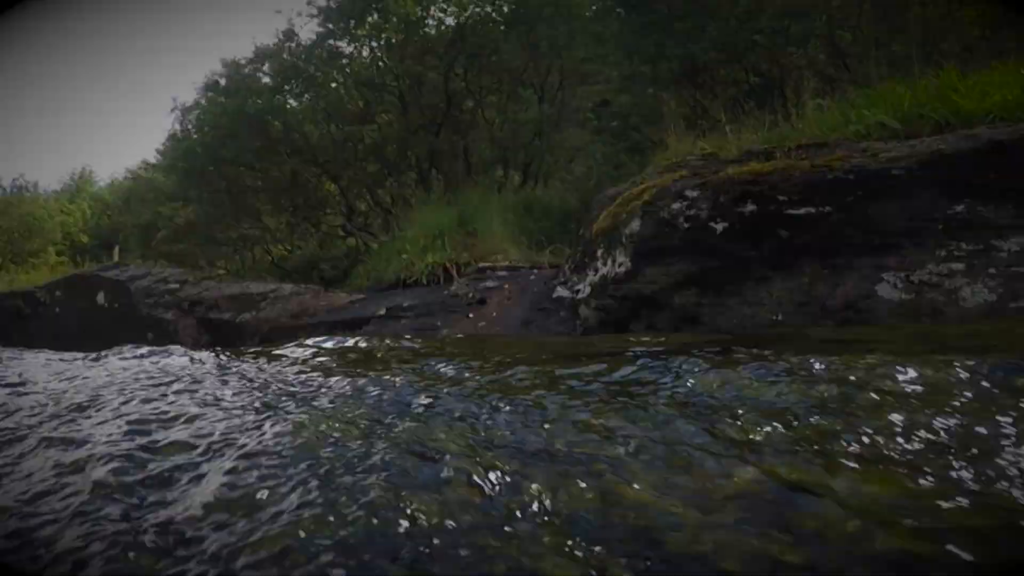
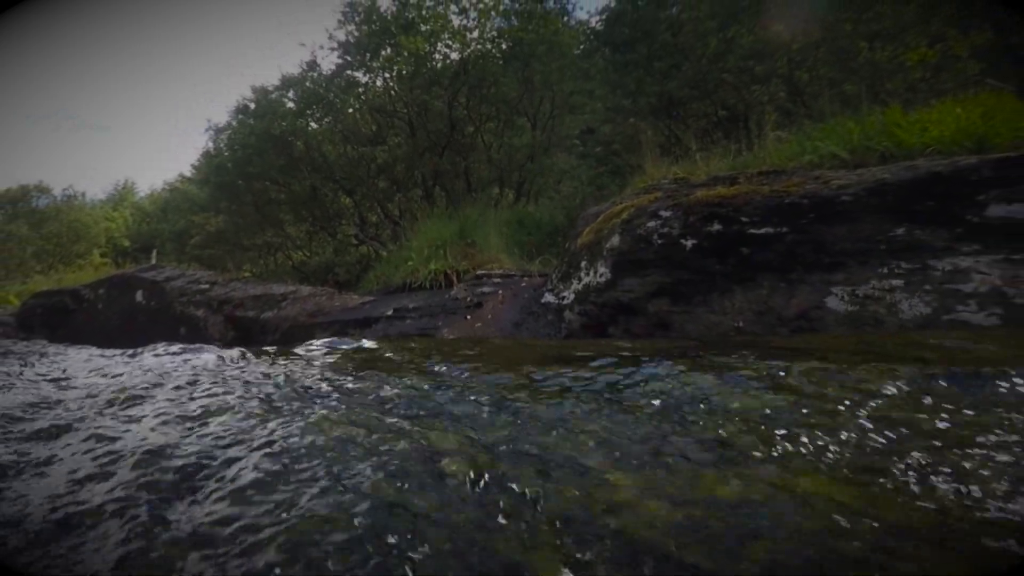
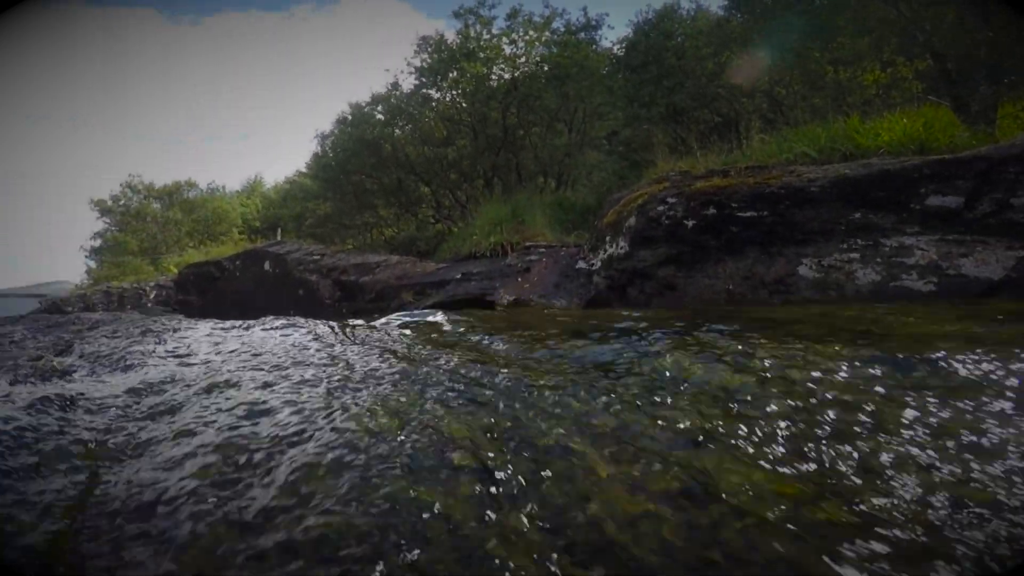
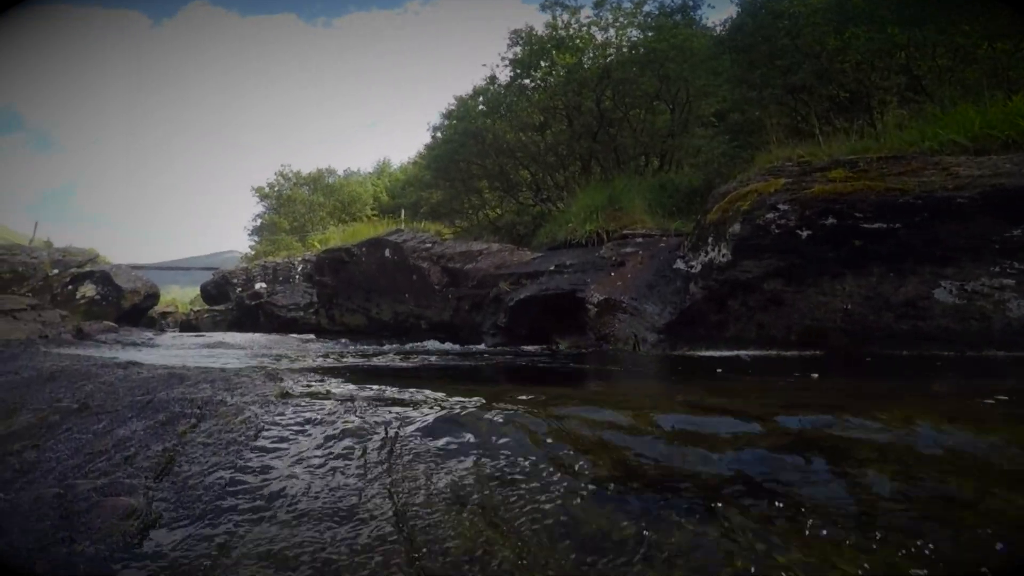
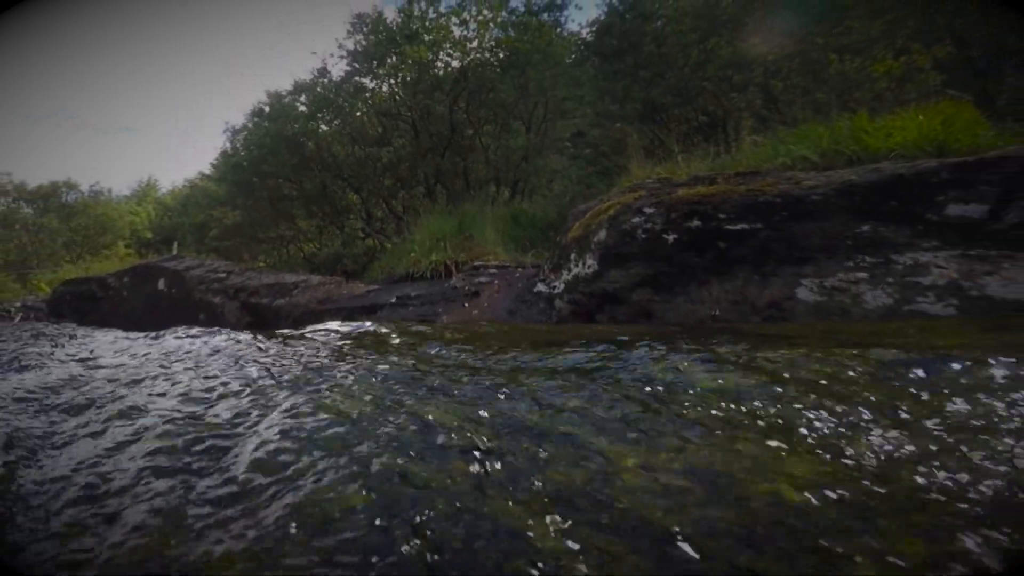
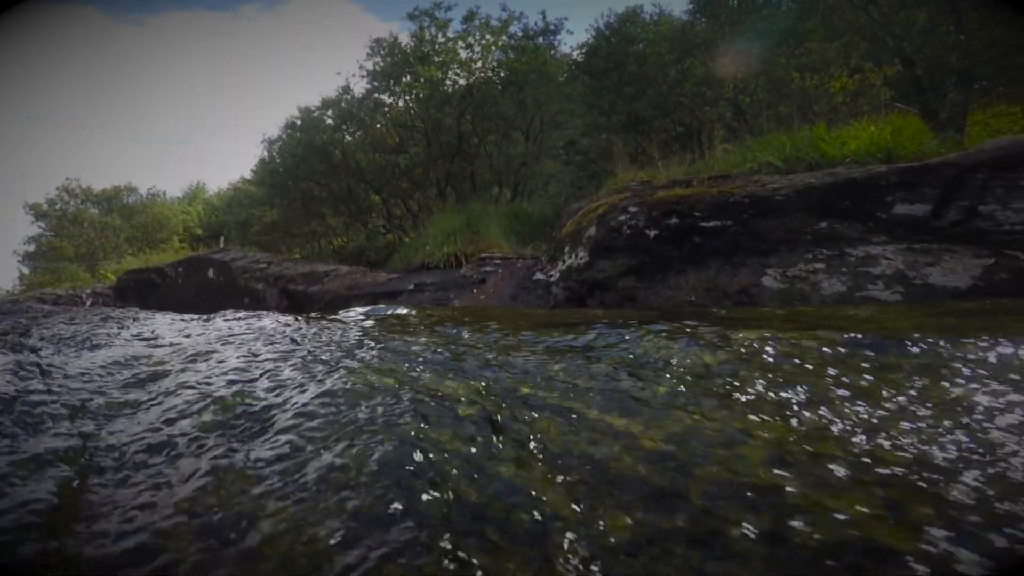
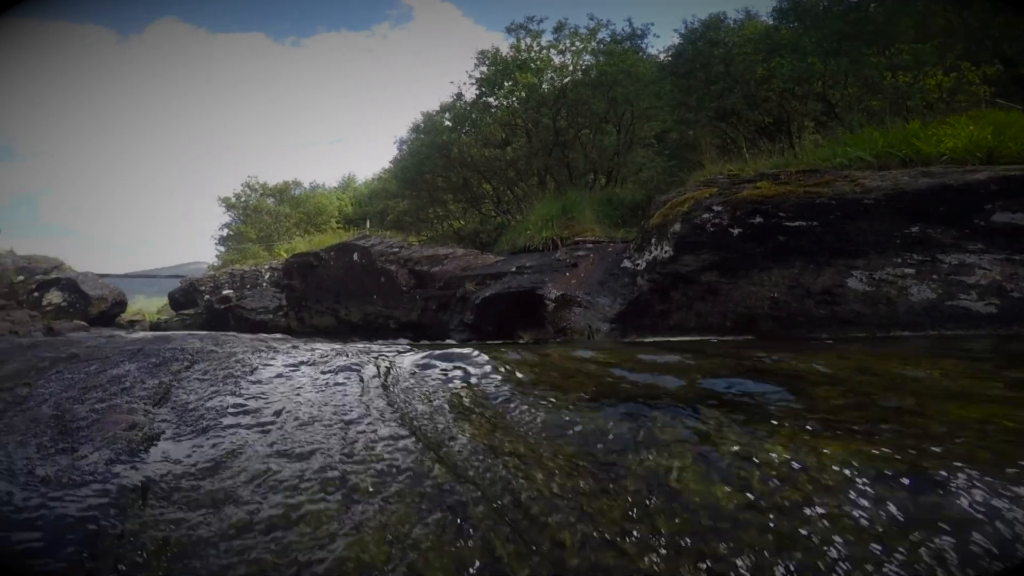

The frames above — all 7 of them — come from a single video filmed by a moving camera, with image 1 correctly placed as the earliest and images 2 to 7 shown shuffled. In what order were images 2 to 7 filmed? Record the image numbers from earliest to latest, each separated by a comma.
2, 5, 6, 3, 7, 4
